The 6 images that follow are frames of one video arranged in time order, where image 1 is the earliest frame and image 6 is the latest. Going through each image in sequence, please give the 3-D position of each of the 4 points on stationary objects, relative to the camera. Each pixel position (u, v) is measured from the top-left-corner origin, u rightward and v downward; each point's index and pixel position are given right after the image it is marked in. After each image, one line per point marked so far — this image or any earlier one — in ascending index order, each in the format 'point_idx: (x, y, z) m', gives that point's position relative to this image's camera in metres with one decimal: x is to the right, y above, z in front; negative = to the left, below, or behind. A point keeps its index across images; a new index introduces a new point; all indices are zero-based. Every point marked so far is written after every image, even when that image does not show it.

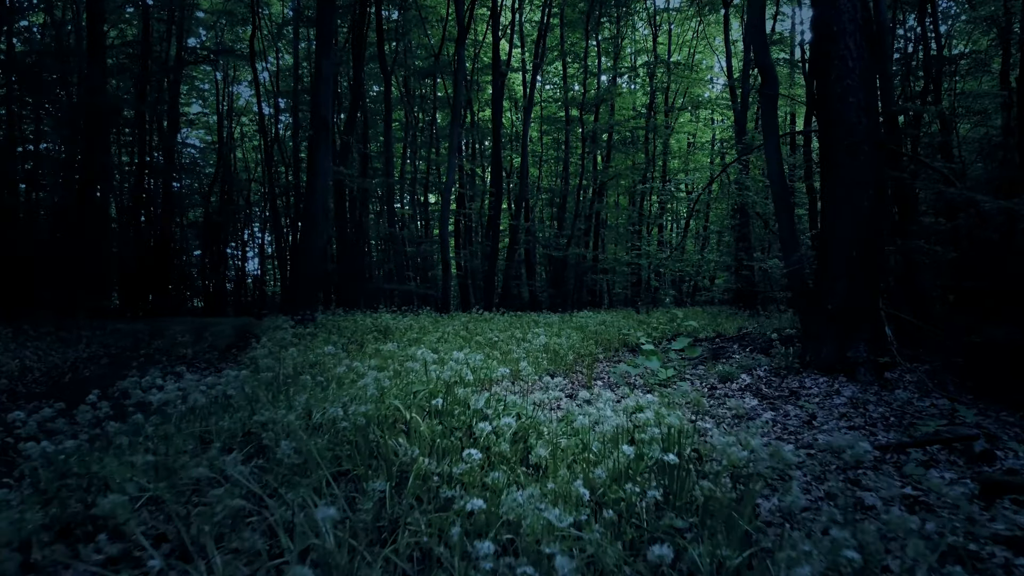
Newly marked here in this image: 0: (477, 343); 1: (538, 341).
0: (-0.4, -0.7, +8.4) m
1: (+0.3, -0.7, +8.7) m
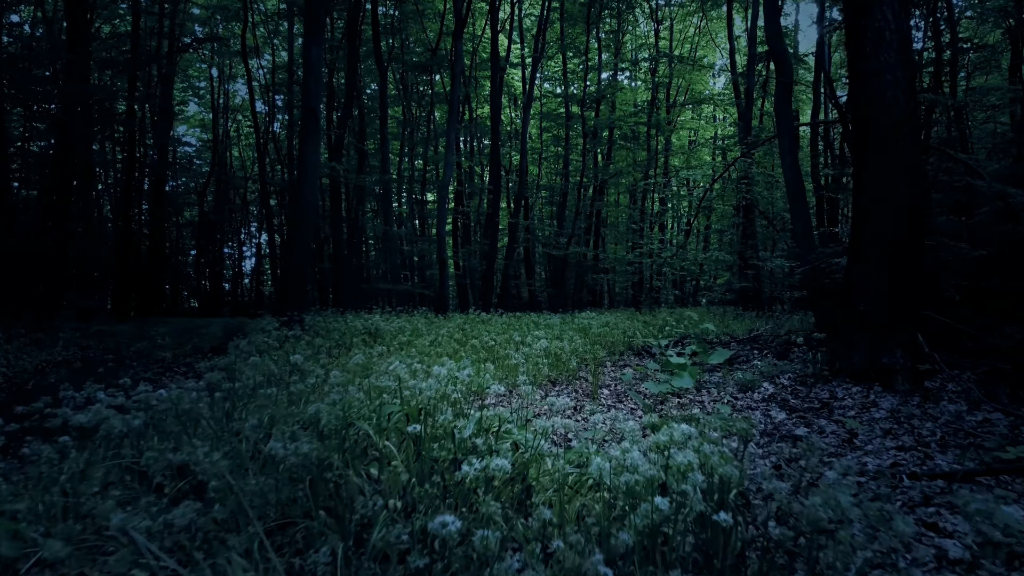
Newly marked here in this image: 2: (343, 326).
0: (-0.5, -0.7, +7.8) m
1: (+0.3, -0.7, +8.1) m
2: (-2.5, -0.6, +10.1) m
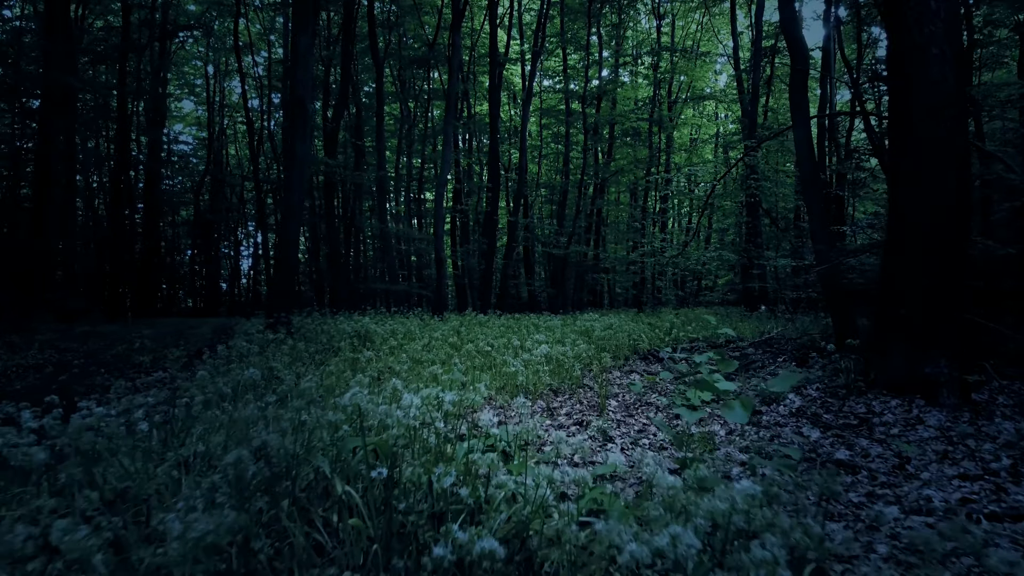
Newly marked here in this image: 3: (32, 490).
0: (-0.5, -0.7, +7.2) m
1: (+0.3, -0.7, +7.6) m
2: (-2.5, -0.6, +9.6) m
3: (-1.6, -0.6, +2.2) m
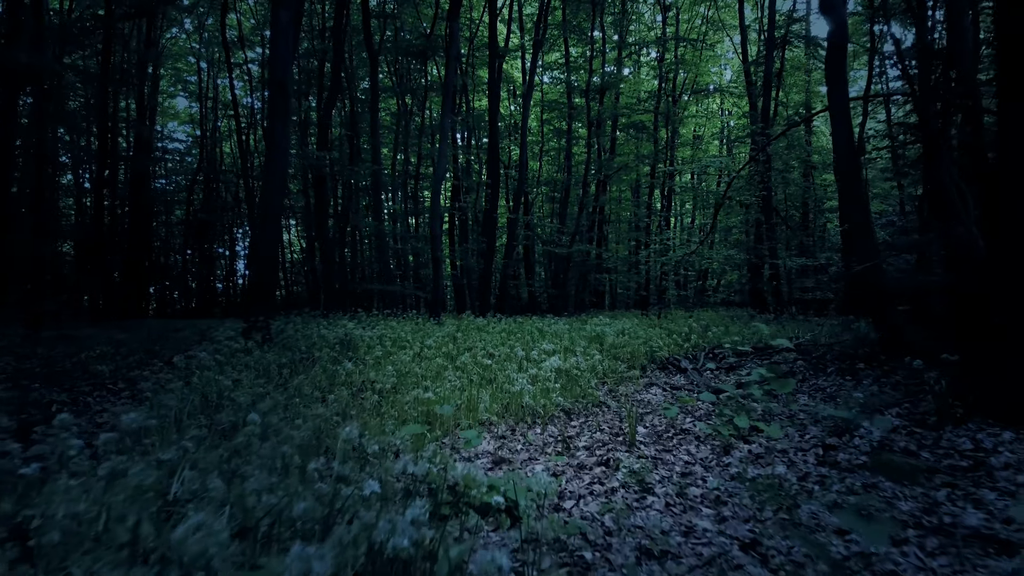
0: (-0.4, -0.7, +6.3) m
1: (+0.3, -0.7, +6.6) m
2: (-2.5, -0.6, +8.6) m
3: (-1.5, -0.6, +1.3) m
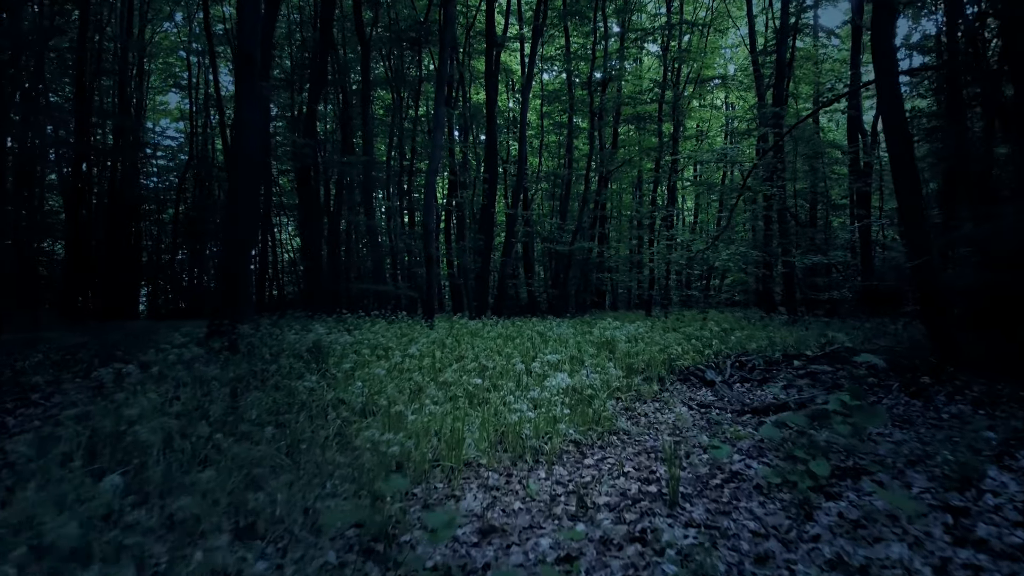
0: (-0.5, -0.7, +5.2) m
1: (+0.3, -0.7, +5.5) m
2: (-2.5, -0.6, +7.5) m
3: (-1.5, -0.6, +0.2) m
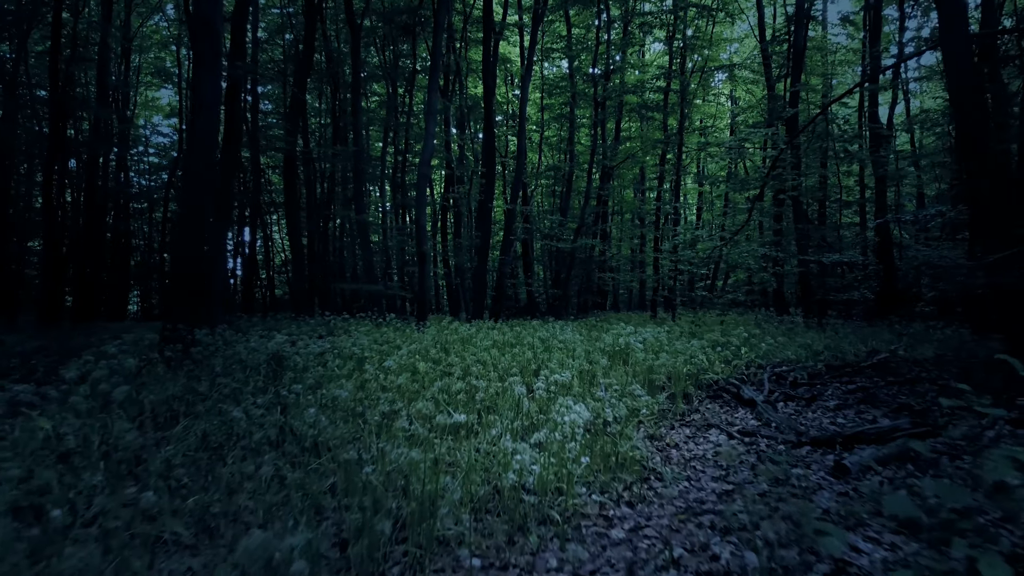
0: (-0.5, -0.7, +4.1) m
1: (+0.3, -0.7, +4.4) m
2: (-2.5, -0.6, +6.4) m
3: (-1.5, -0.6, -0.9) m
